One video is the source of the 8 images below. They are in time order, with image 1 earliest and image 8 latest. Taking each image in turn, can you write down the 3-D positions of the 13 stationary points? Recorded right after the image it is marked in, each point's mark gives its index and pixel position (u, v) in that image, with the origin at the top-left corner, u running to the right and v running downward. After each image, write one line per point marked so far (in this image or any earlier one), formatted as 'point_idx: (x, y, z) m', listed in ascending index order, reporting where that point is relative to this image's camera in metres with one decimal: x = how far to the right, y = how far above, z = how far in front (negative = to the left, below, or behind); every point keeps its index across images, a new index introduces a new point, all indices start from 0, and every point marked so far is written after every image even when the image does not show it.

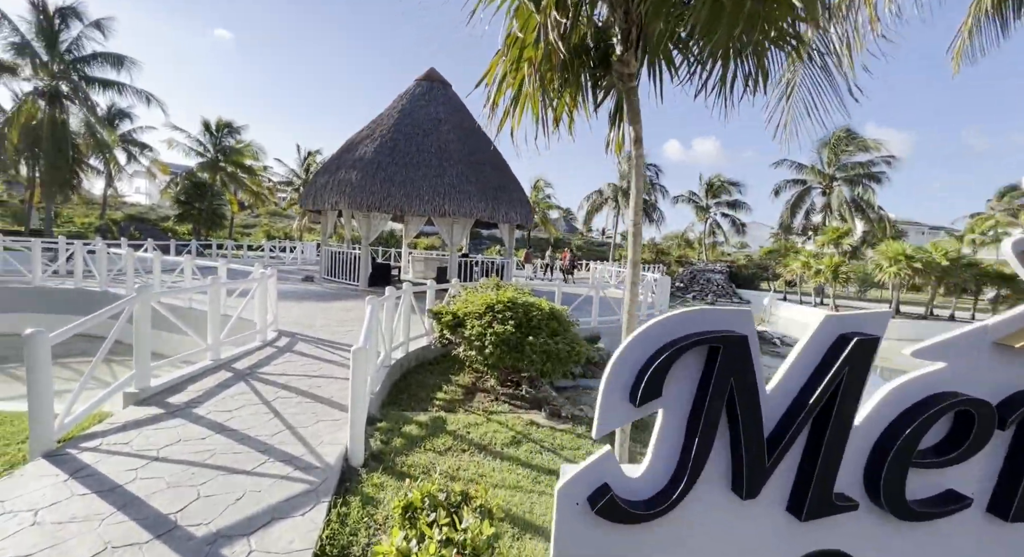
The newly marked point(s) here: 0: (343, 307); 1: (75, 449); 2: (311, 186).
0: (-3.6, -0.6, +9.9) m
1: (-3.0, -1.2, +3.2) m
2: (-6.0, +2.7, +13.7) m
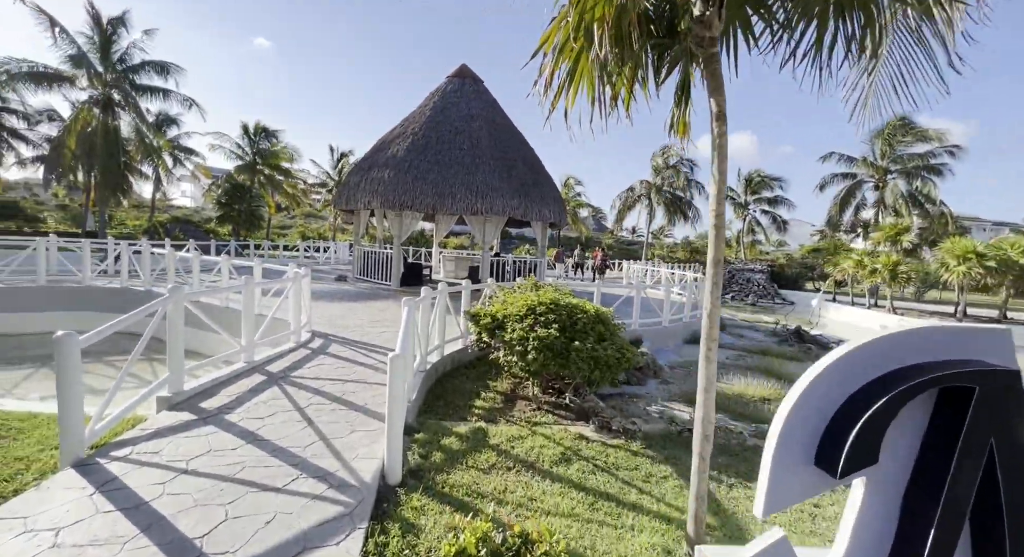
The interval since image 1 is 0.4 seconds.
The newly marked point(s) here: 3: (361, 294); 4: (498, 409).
0: (-2.8, -0.6, +9.8) m
1: (-2.7, -1.2, +3.0) m
2: (-5.0, +2.7, +13.7) m
3: (-3.7, -0.4, +11.6) m
4: (-0.1, -1.3, +4.6) m
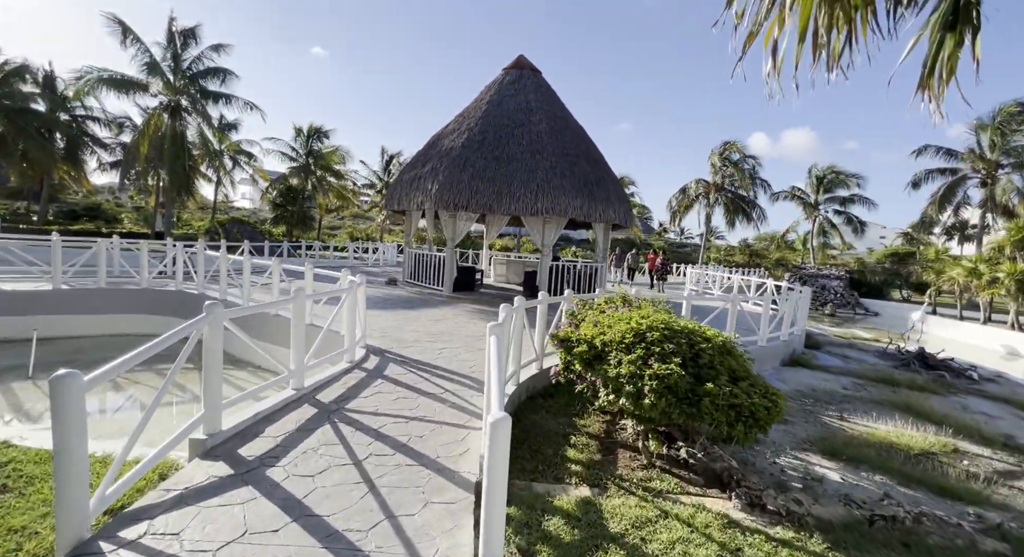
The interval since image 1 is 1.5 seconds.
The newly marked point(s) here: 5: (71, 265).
0: (-1.5, -0.7, +9.1) m
1: (-2.0, -1.3, +2.3) m
2: (-3.3, +2.6, +13.1) m
3: (-2.3, -0.5, +10.9) m
4: (+0.7, -1.4, +3.6) m
5: (-8.6, +0.3, +9.0) m
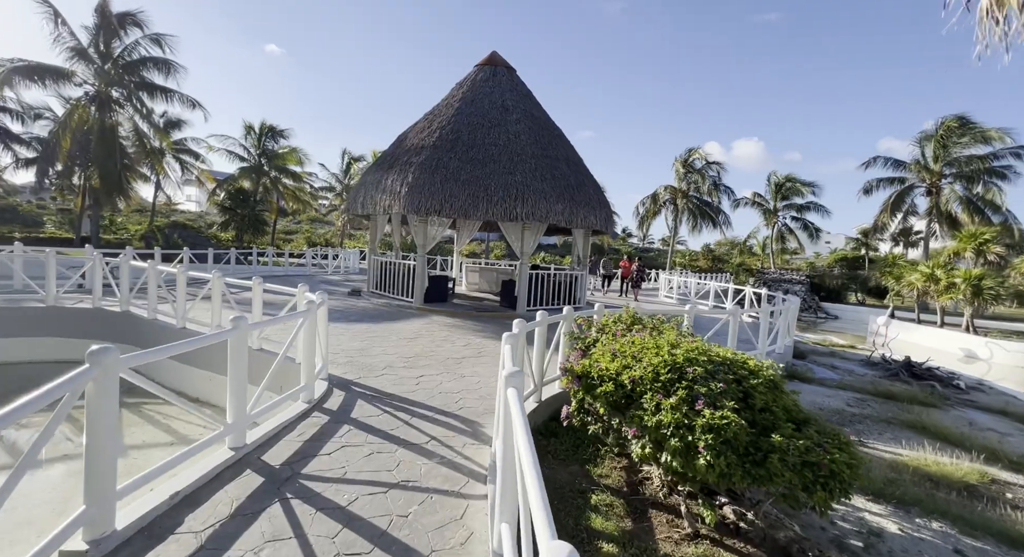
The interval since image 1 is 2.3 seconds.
0: (-1.9, -0.9, +8.1) m
1: (-1.8, -1.4, +1.3) m
2: (-4.0, +2.4, +12.0) m
3: (-2.8, -0.7, +9.9) m
4: (+0.7, -1.6, +2.9) m
5: (-8.9, 0.0, +7.5) m
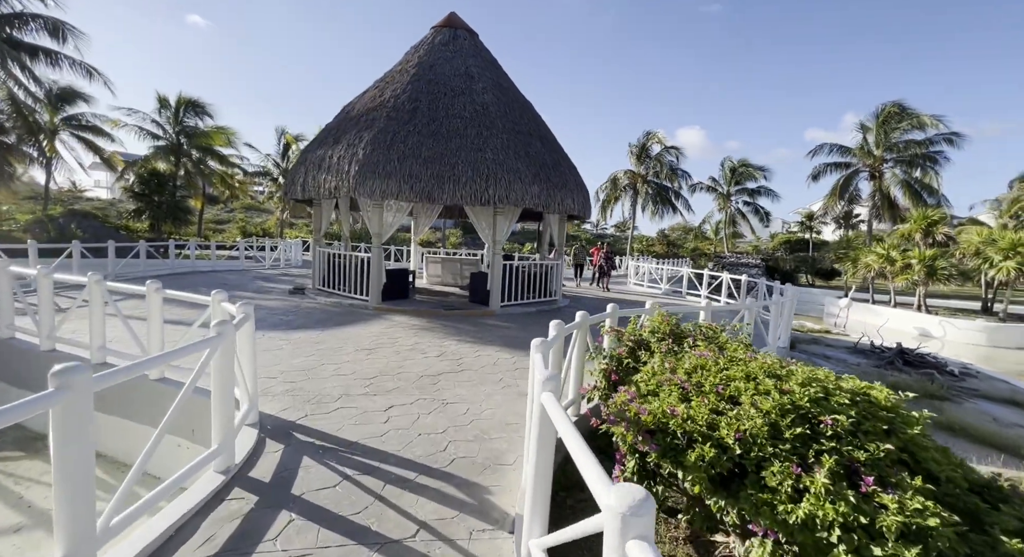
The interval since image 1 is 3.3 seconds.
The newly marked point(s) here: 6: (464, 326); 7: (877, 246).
0: (-2.2, -0.9, +6.7) m
1: (-1.4, -1.5, 0.0) m
2: (-4.8, +2.5, +10.3) m
3: (-3.3, -0.7, +8.4) m
4: (+1.0, -1.6, +1.8) m
5: (-9.2, -0.1, +5.4) m
6: (-0.9, -0.8, +8.2) m
7: (+14.0, +1.2, +17.8) m
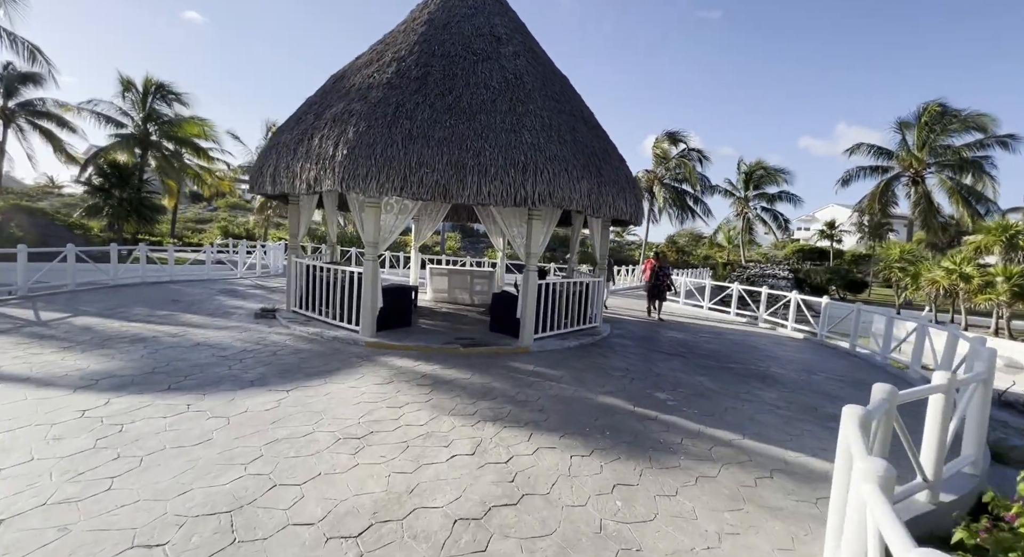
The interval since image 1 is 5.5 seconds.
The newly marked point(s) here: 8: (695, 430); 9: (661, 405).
0: (-1.6, -1.2, +4.3) m
1: (-0.7, -1.9, -2.4) m
2: (-4.2, +2.1, +7.9) m
3: (-2.7, -1.0, +6.0) m
4: (+1.7, -2.0, -0.5) m
5: (-8.5, -0.4, +2.9) m
6: (-0.3, -1.2, +5.8) m
7: (+14.5, +0.6, +15.6) m
8: (+1.7, -1.4, +4.4) m
9: (+1.6, -1.4, +5.1) m
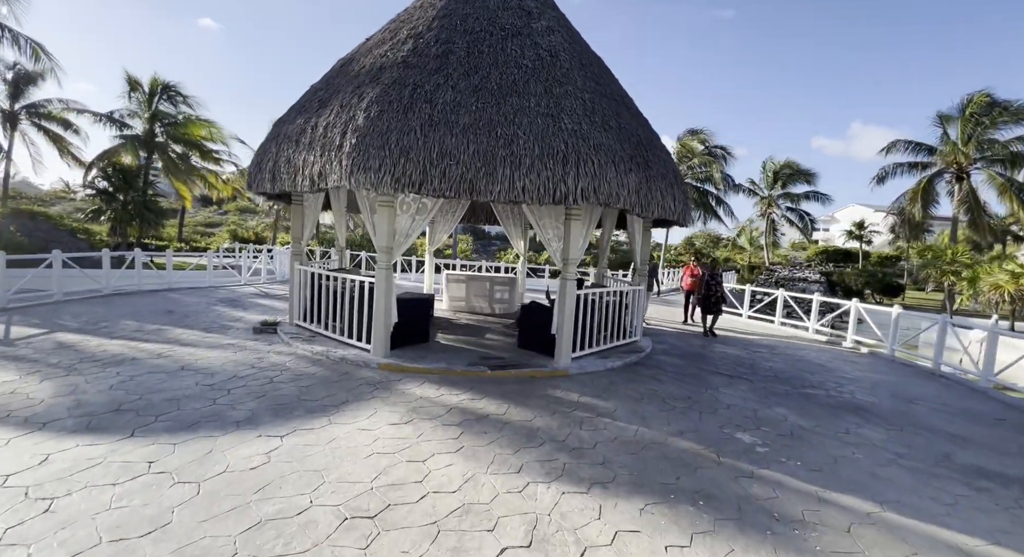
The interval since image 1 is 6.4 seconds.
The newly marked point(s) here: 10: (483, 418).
0: (-1.2, -1.3, +3.3) m
1: (-0.4, -1.9, -3.4) m
2: (-3.7, +2.0, +7.0) m
3: (-2.3, -1.1, +5.0) m
4: (+2.0, -2.0, -1.6) m
5: (-8.1, -0.5, +2.0) m
6: (+0.2, -1.3, +4.8) m
7: (+15.1, +0.5, +14.3) m
8: (+2.1, -1.5, +3.3) m
9: (+2.1, -1.5, +4.0) m
10: (-0.2, -1.3, +4.4) m
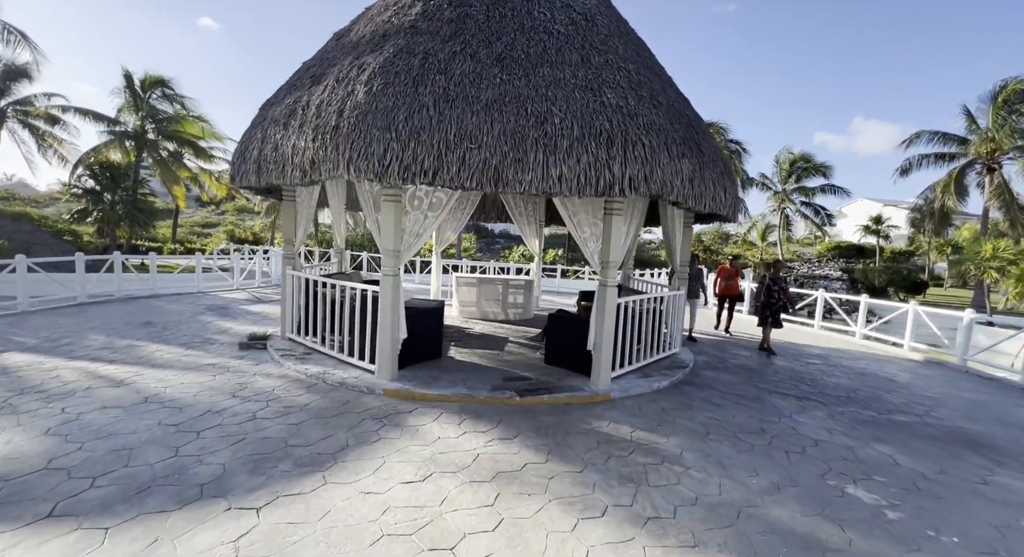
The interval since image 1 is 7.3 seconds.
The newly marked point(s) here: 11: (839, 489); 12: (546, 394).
0: (-0.9, -1.5, +2.3) m
1: (-0.1, -2.1, -4.4) m
2: (-3.4, +1.9, +6.0) m
3: (-1.9, -1.2, +4.0) m
4: (+2.3, -2.1, -2.6) m
5: (-7.8, -0.7, +1.1) m
6: (+0.5, -1.4, +3.8) m
7: (+15.5, +0.5, +13.2) m
8: (+2.5, -1.6, +2.3) m
9: (+2.4, -1.6, +3.0) m
10: (+0.1, -1.4, +3.4) m
11: (+2.4, -1.5, +3.4) m
12: (+0.4, -1.2, +5.0) m
